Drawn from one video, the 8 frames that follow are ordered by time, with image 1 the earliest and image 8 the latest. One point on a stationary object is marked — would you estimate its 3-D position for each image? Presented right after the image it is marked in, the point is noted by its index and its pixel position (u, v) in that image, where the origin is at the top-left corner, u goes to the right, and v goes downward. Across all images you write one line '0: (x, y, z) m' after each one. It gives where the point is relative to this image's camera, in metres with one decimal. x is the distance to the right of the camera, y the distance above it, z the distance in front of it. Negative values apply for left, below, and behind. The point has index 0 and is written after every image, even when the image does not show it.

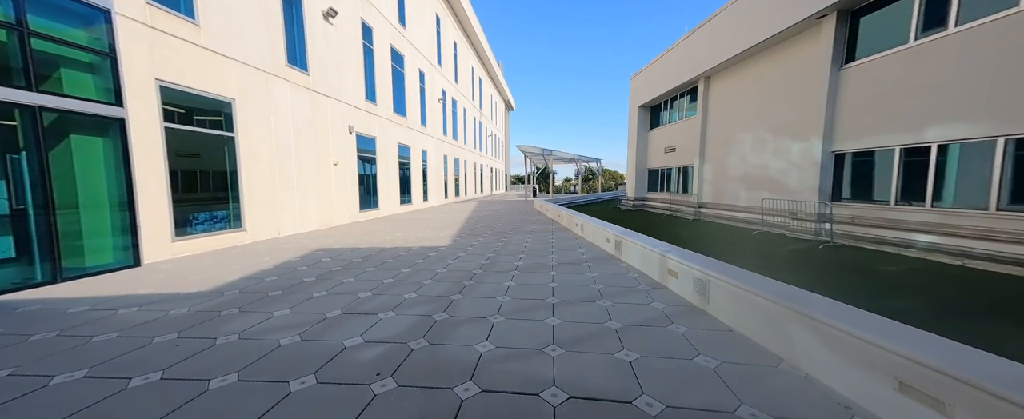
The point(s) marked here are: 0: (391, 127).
0: (-5.4, +3.7, +13.1) m
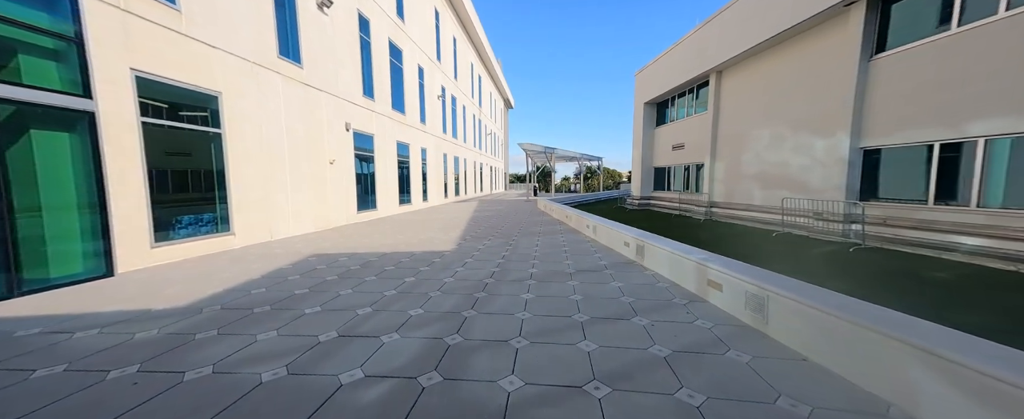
0: (-5.3, +3.7, +12.6) m
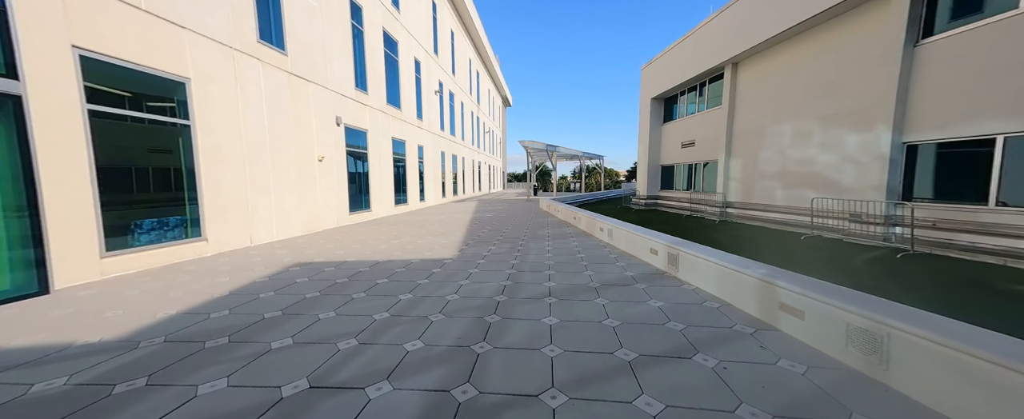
0: (-5.2, +3.7, +11.9) m
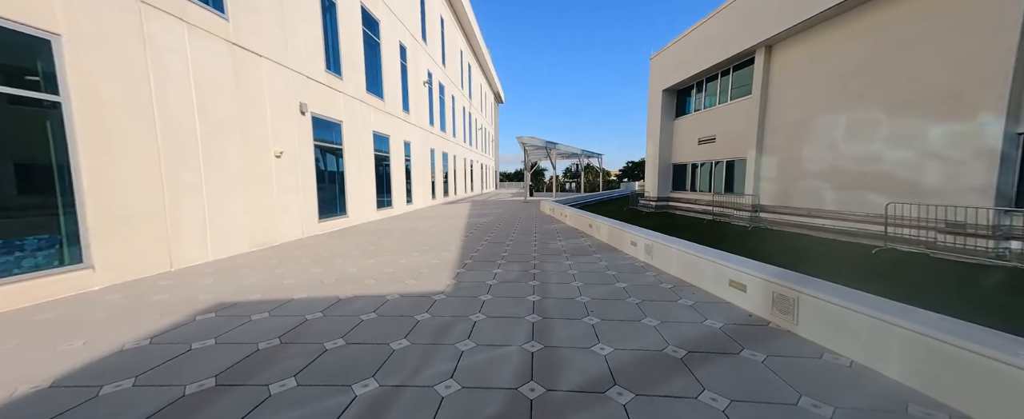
0: (-5.2, +3.5, +10.2) m
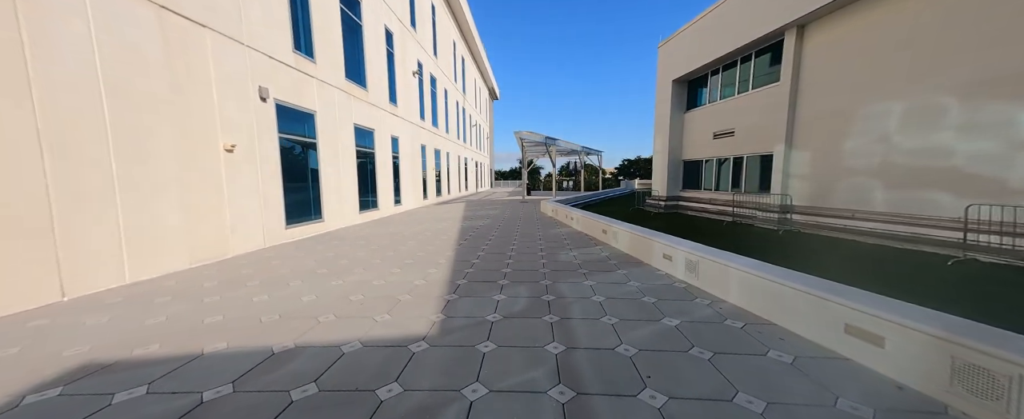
0: (-5.2, +3.4, +9.1) m
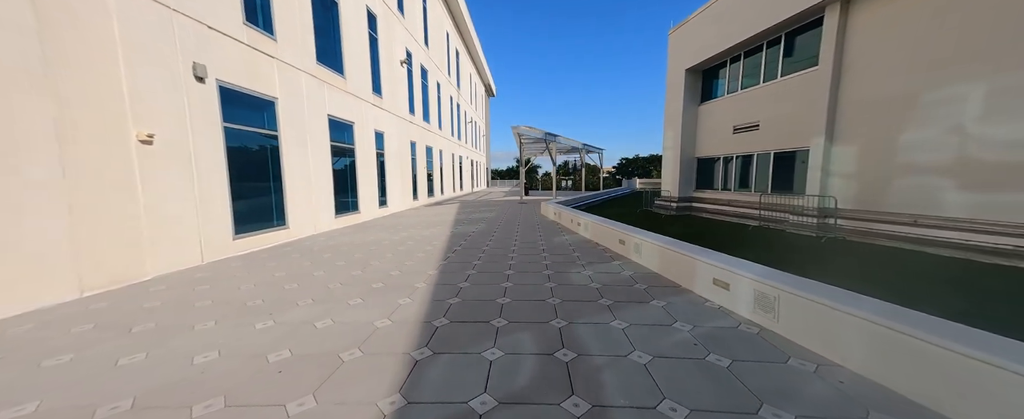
0: (-5.3, +3.3, +7.8) m
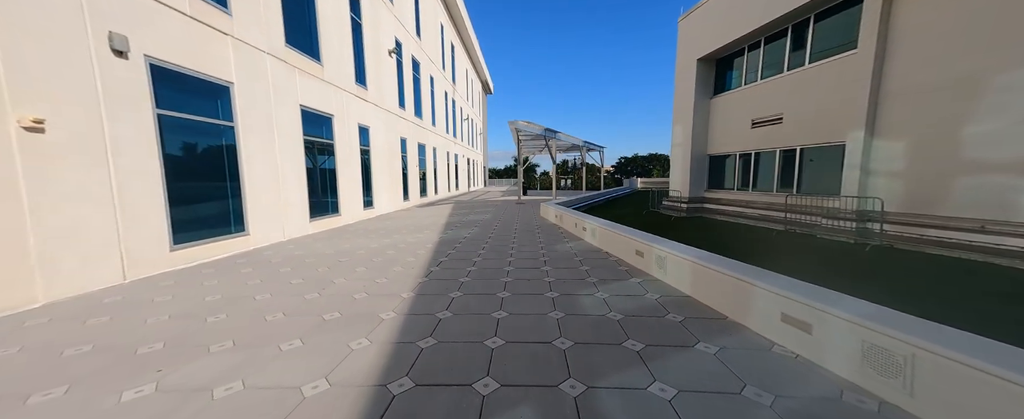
0: (-5.4, +3.2, +6.9) m
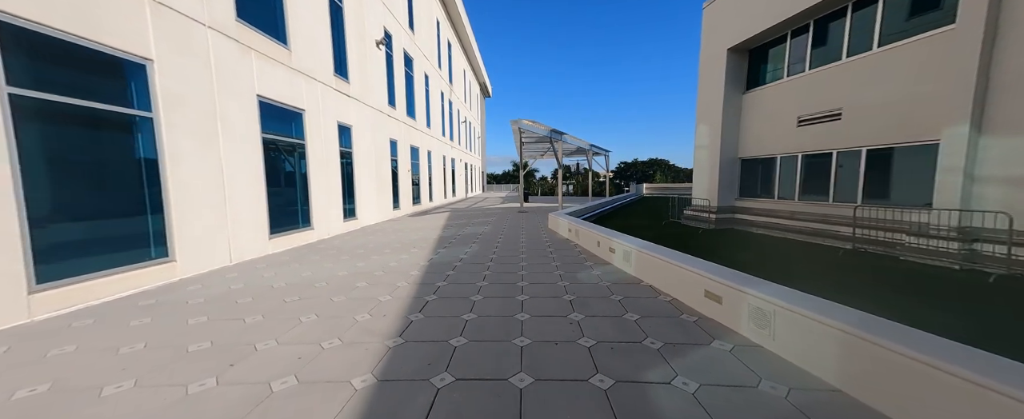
0: (-5.2, +2.9, +5.5) m
